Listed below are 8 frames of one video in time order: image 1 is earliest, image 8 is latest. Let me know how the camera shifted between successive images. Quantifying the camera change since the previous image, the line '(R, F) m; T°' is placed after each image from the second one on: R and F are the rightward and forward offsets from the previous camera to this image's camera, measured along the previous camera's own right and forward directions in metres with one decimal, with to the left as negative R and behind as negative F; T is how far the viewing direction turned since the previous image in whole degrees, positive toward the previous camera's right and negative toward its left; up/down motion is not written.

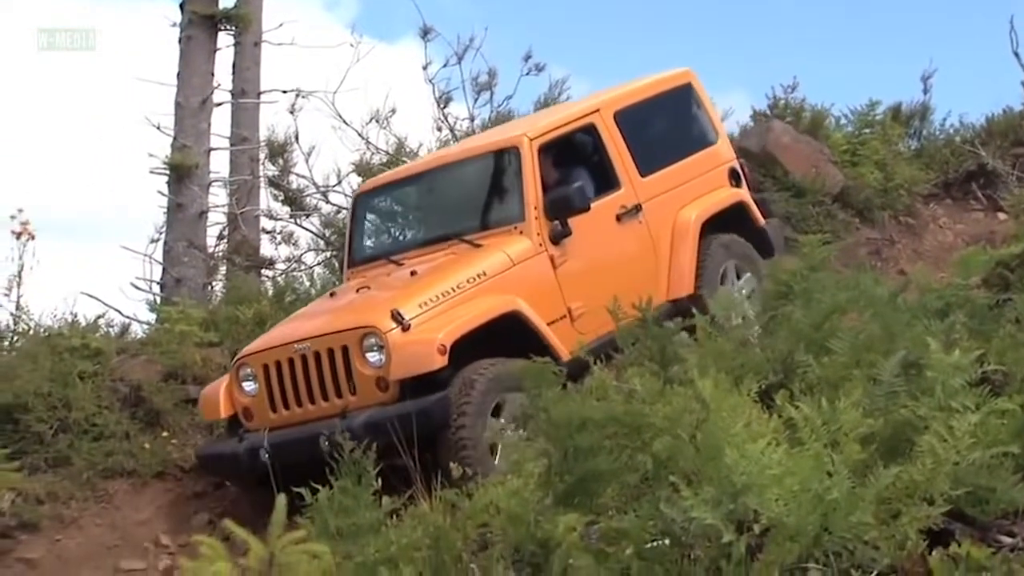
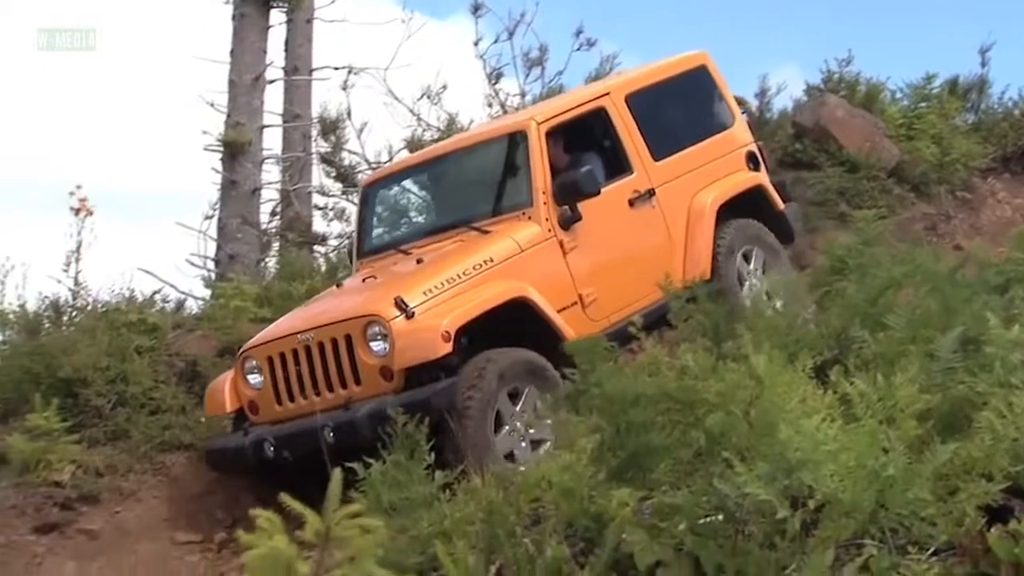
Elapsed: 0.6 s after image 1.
(0.0, 0.0) m; -2°
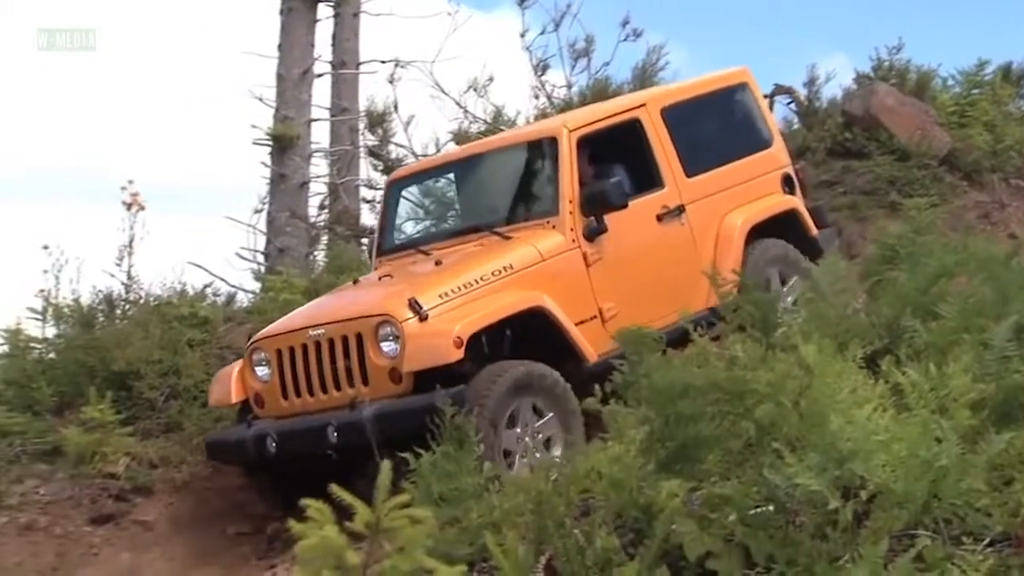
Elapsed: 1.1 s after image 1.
(0.0, 0.0) m; -2°
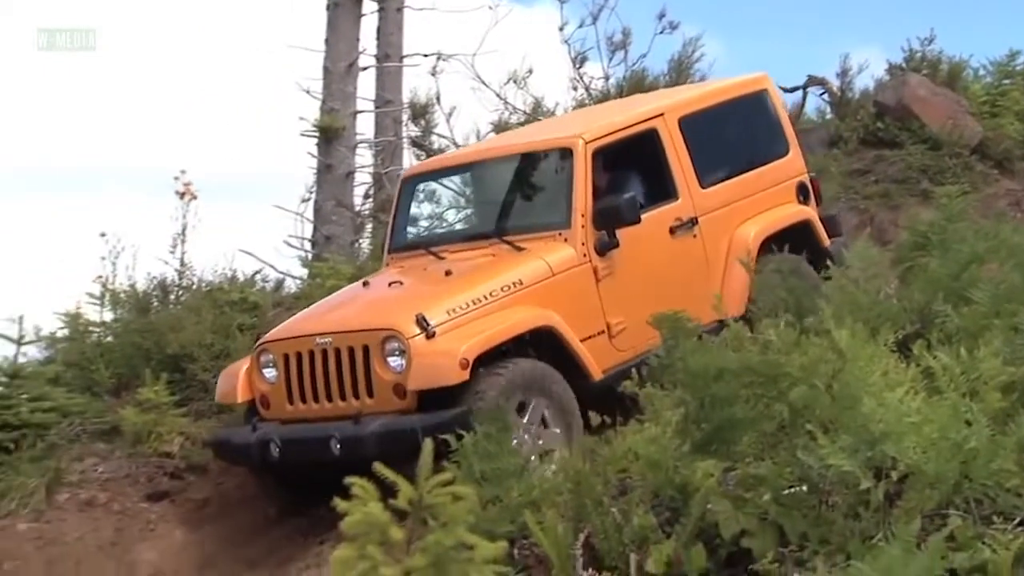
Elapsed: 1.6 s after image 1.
(0.0, -0.1) m; -1°
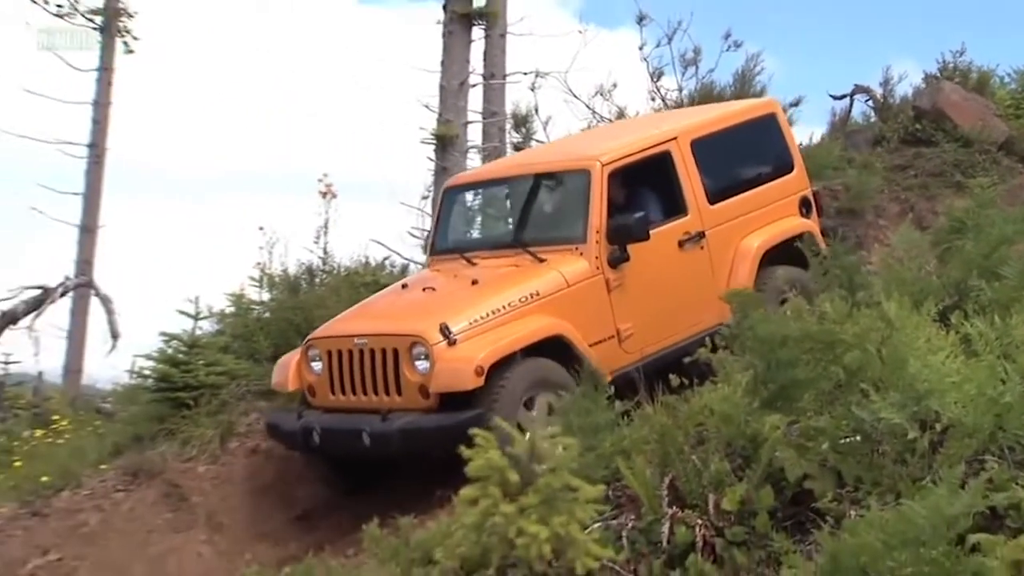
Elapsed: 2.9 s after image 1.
(-0.2, -0.8) m; -2°
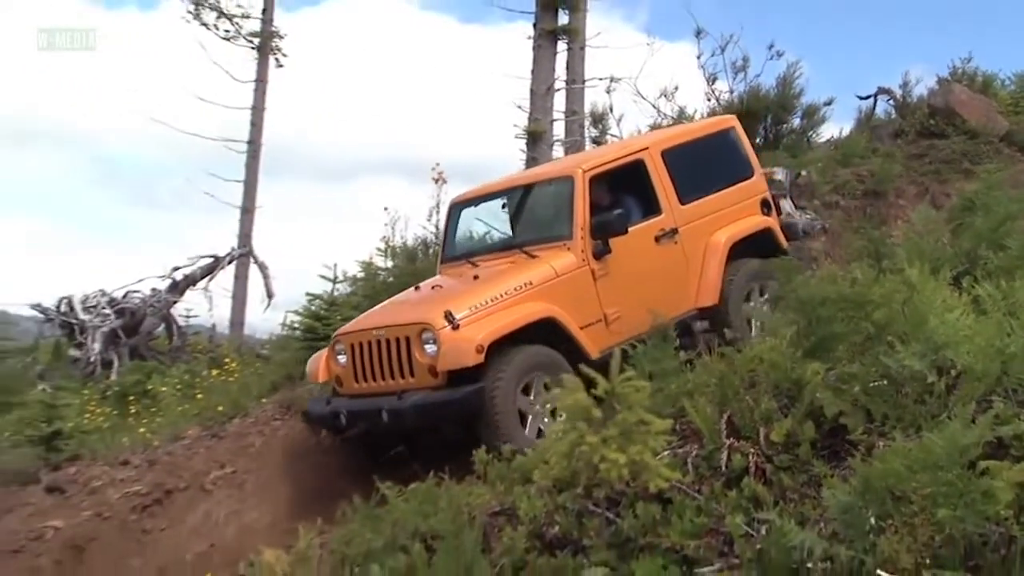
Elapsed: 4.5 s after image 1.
(-0.3, -1.0) m; -1°
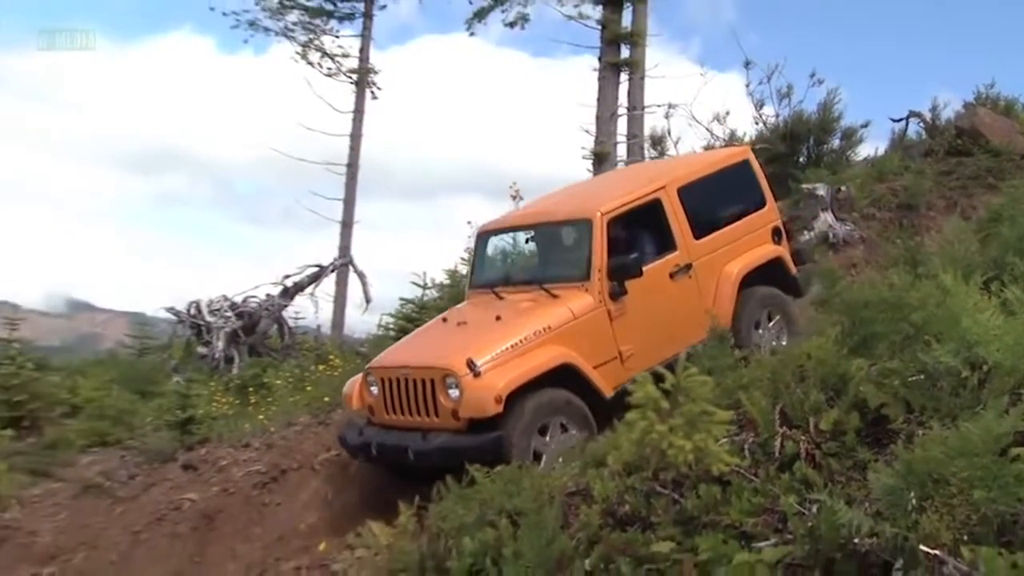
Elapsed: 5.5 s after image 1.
(-0.2, -0.7) m; -1°
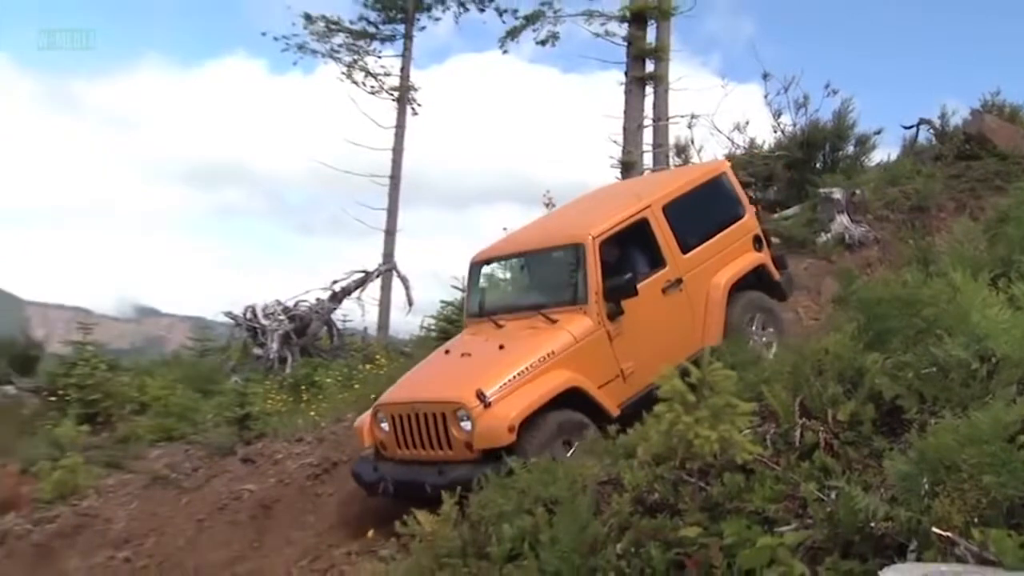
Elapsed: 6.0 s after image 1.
(0.0, -0.4) m; -1°
